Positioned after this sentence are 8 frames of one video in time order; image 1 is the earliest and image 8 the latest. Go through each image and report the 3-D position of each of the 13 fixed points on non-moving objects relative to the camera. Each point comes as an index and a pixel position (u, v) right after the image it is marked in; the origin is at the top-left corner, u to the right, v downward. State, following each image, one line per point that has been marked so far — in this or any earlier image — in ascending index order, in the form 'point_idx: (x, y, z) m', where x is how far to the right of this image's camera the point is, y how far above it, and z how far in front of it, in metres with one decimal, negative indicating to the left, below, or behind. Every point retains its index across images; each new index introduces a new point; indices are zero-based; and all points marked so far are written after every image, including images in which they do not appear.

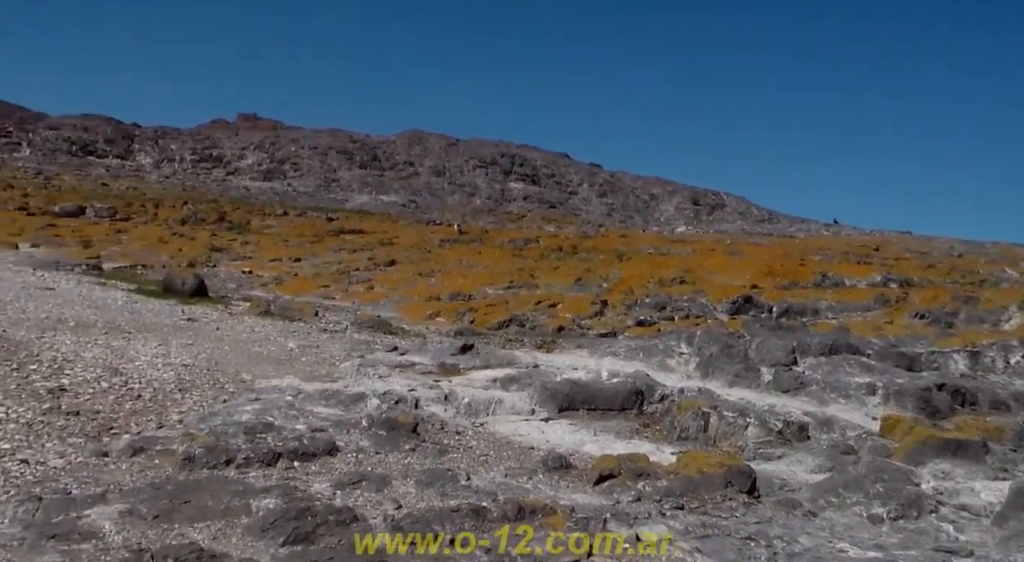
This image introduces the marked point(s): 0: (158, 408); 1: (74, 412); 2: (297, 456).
0: (-7.0, -2.5, +19.9) m
1: (-8.3, -2.5, +19.1) m
2: (-3.9, -3.1, +18.0) m
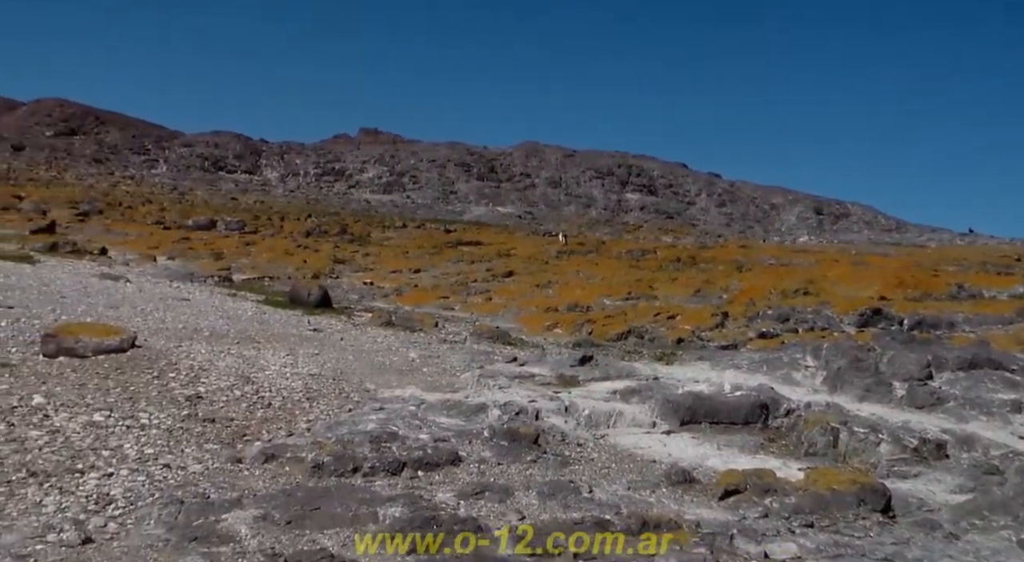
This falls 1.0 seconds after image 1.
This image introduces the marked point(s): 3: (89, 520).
0: (-4.6, -2.8, +20.6) m
1: (-6.0, -2.7, +19.9) m
2: (-1.7, -3.3, +18.3) m
3: (-6.4, -3.6, +15.2) m
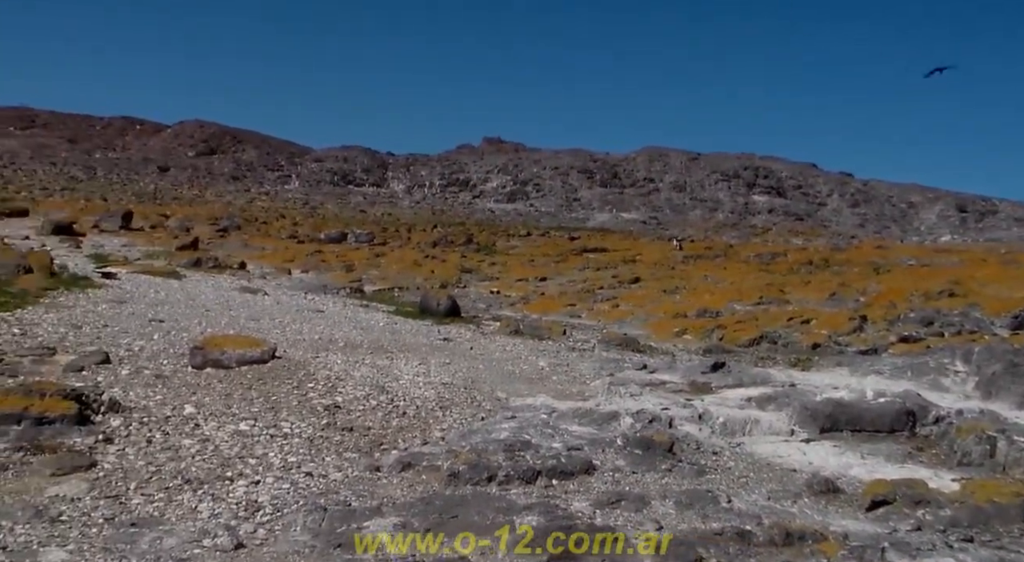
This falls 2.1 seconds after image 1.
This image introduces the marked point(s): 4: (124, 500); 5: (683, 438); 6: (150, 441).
0: (-1.9, -3.0, +20.9) m
1: (-3.3, -3.0, +20.4) m
2: (+0.8, -3.5, +18.3) m
3: (-4.2, -3.8, +15.8) m
4: (-6.3, -3.5, +16.2) m
5: (+3.4, -3.1, +20.0) m
6: (-6.7, -2.9, +18.7) m
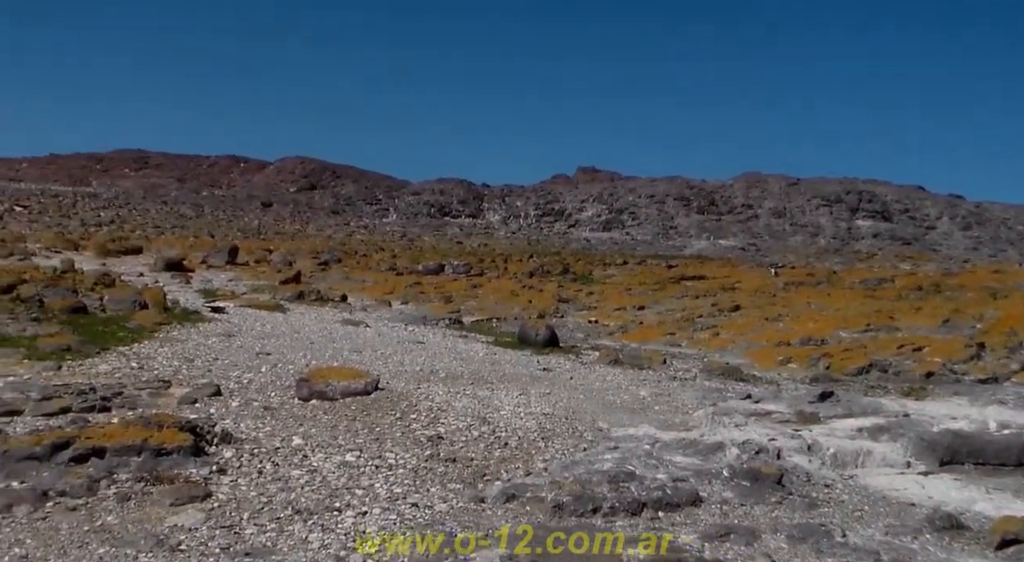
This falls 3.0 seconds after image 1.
0: (+0.3, -3.6, +20.9) m
1: (-1.2, -3.6, +20.6) m
2: (+2.7, -4.0, +18.1) m
3: (-2.5, -4.4, +16.0) m
4: (-4.5, -4.1, +16.6) m
5: (+5.4, -3.6, +19.5) m
6: (-4.8, -3.6, +19.1) m
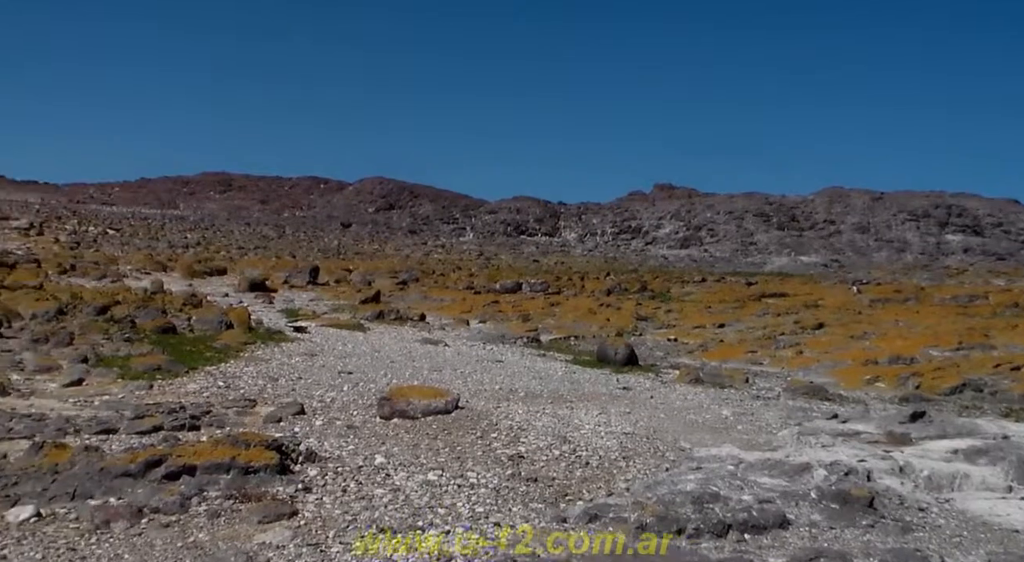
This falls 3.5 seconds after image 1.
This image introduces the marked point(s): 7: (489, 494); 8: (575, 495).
0: (+2.0, -4.0, +20.8) m
1: (+0.4, -4.0, +20.5) m
2: (+4.2, -4.4, +17.8) m
3: (-1.2, -4.7, +16.0) m
4: (-3.1, -4.4, +16.7) m
5: (+7.0, -4.0, +19.0) m
6: (-3.2, -4.0, +19.3) m
7: (-0.4, -4.1, +19.6) m
8: (+1.3, -4.2, +19.9) m
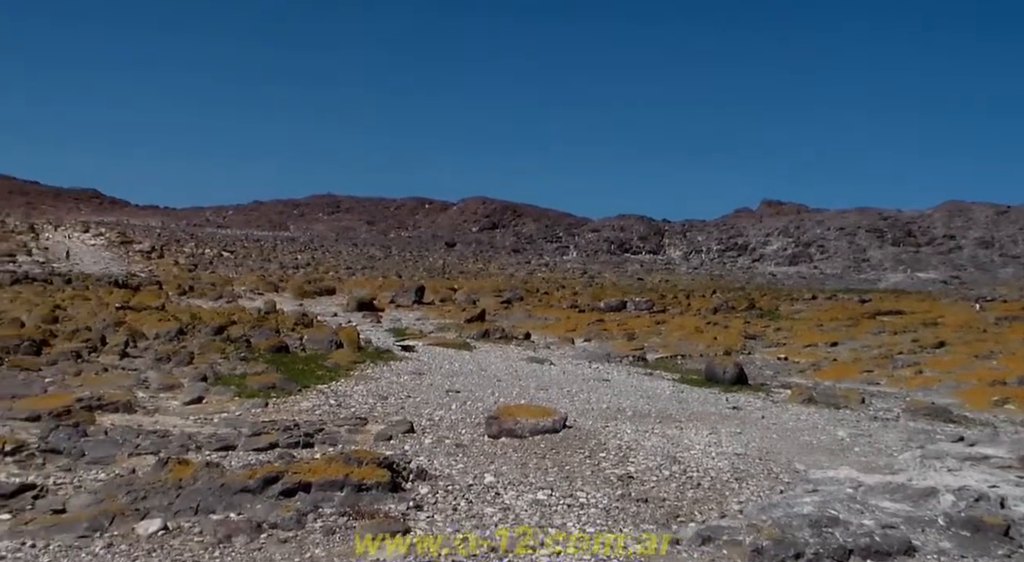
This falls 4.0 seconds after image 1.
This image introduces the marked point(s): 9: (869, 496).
0: (+4.2, -4.4, +20.4) m
1: (+2.7, -4.4, +20.2) m
2: (+6.1, -4.6, +17.2) m
3: (+0.7, -5.0, +15.9) m
4: (-1.2, -4.8, +16.8) m
5: (+9.1, -4.3, +18.1) m
6: (-1.1, -4.4, +19.4) m
7: (+1.7, -4.5, +19.4) m
8: (+3.4, -4.5, +19.5) m
9: (+7.0, -4.2, +19.7) m
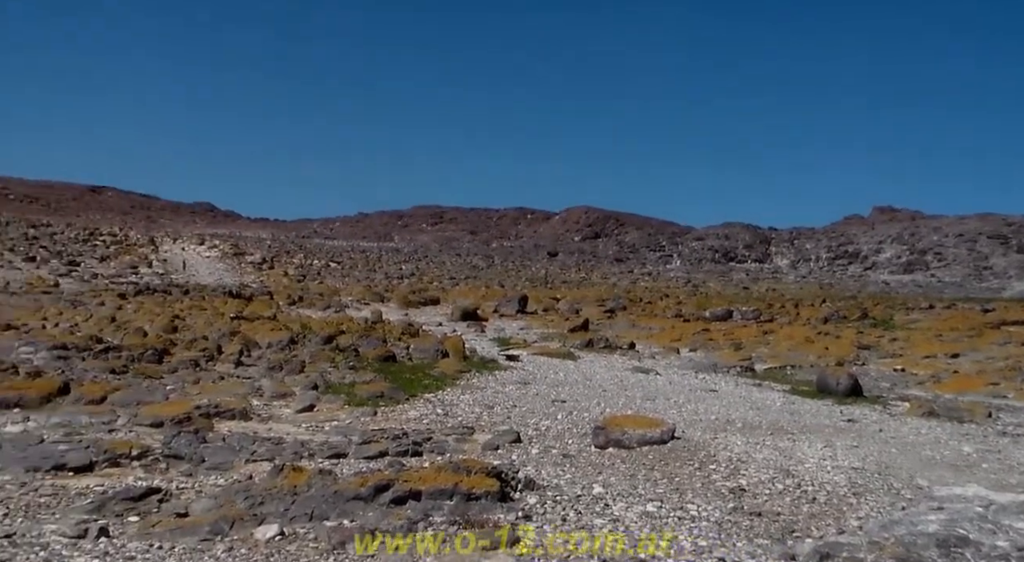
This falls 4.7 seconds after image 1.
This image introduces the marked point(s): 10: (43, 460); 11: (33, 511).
0: (+6.4, -4.5, +19.7) m
1: (+4.9, -4.5, +19.8) m
2: (+8.0, -4.8, +16.4) m
3: (+2.5, -5.1, +15.6) m
4: (+0.7, -4.9, +16.7) m
5: (+11.0, -4.4, +17.1) m
6: (+1.0, -4.5, +19.2) m
7: (+3.8, -4.6, +19.0) m
8: (+5.5, -4.7, +19.0) m
9: (+9.1, -4.4, +18.8) m
10: (-9.1, -3.5, +19.6) m
11: (-8.2, -3.9, +17.3) m
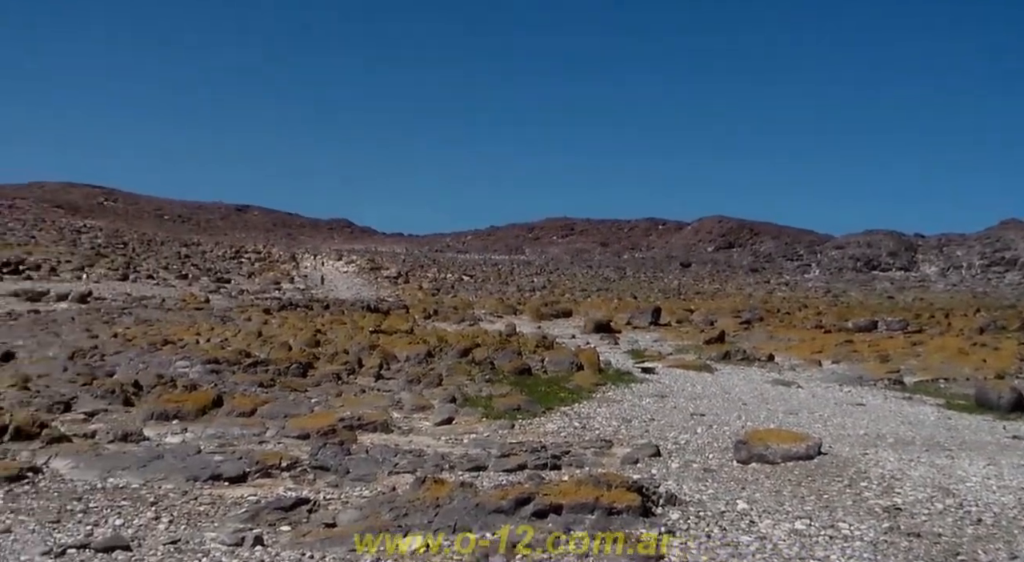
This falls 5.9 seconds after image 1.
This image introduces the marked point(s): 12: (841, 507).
0: (+9.1, -4.7, +18.6) m
1: (+7.6, -4.7, +18.8) m
2: (+10.3, -4.8, +15.1) m
3: (+4.7, -5.2, +15.0) m
4: (+3.1, -5.1, +16.2) m
5: (+13.4, -4.4, +15.4) m
6: (+3.7, -4.7, +18.7) m
7: (+6.5, -4.8, +18.2) m
8: (+8.2, -4.8, +17.9) m
9: (+11.7, -4.4, +17.4) m
10: (-6.3, -3.8, +20.2) m
11: (-5.7, -4.2, +17.9) m
12: (+6.6, -4.5, +20.1) m
